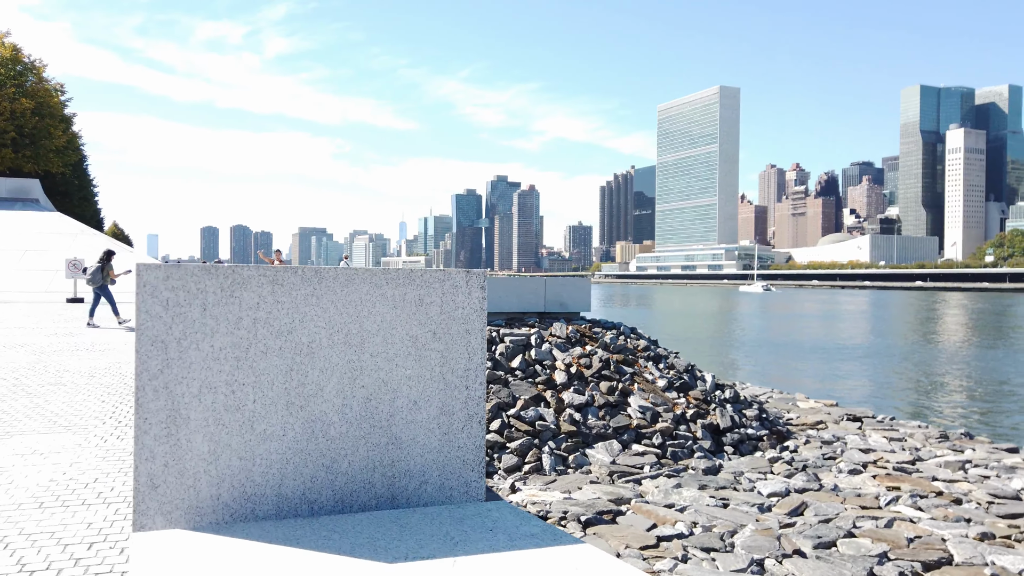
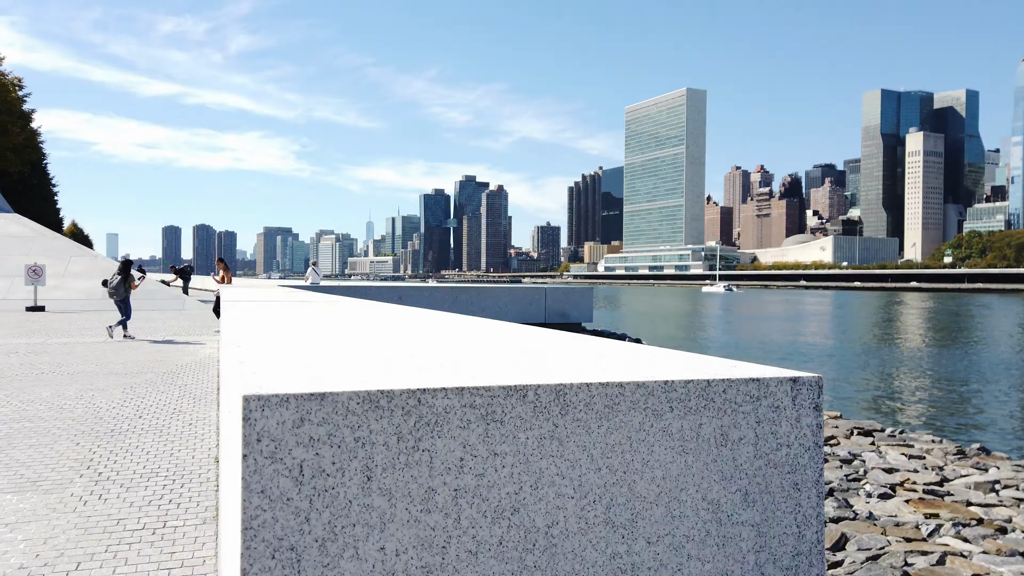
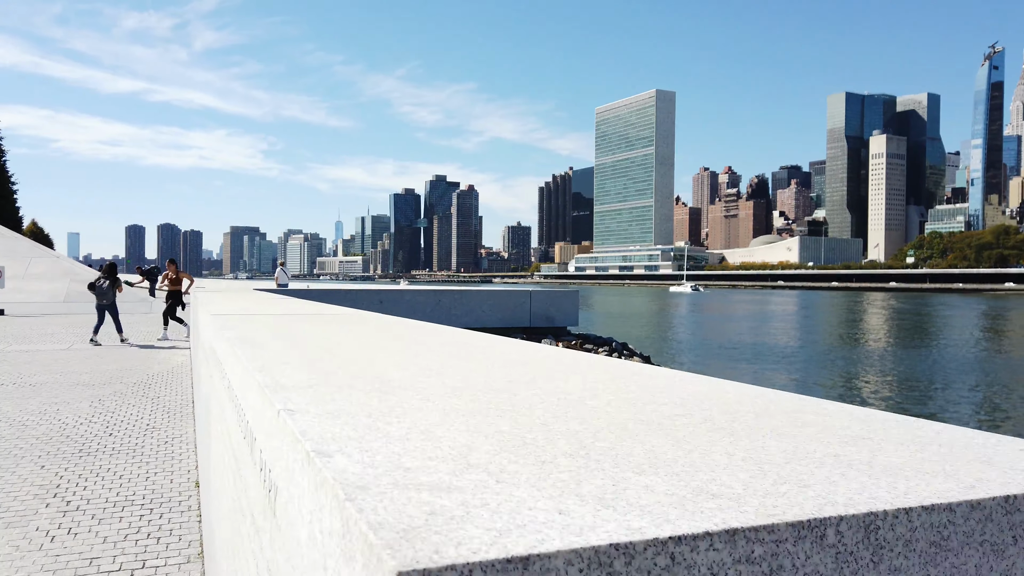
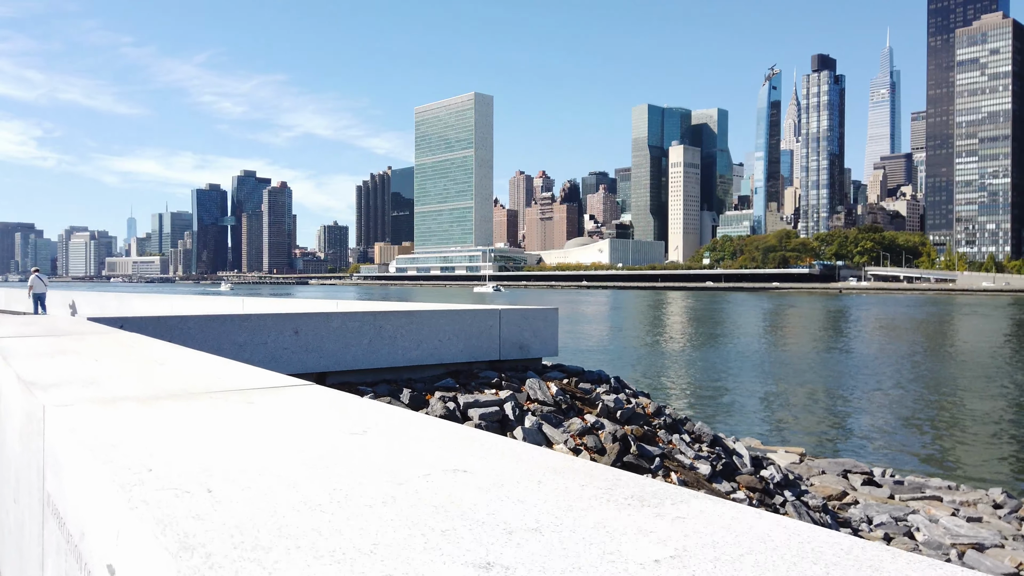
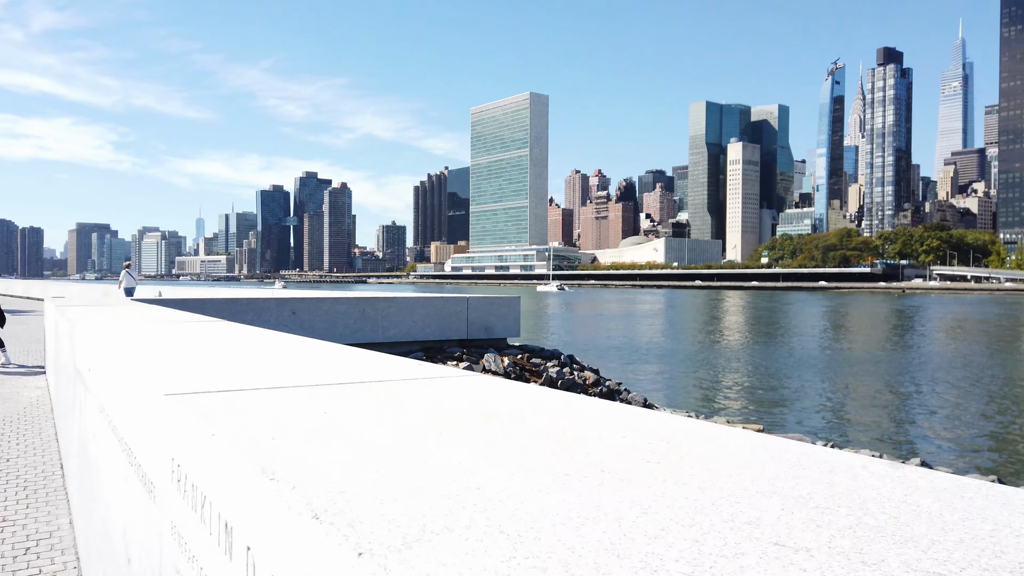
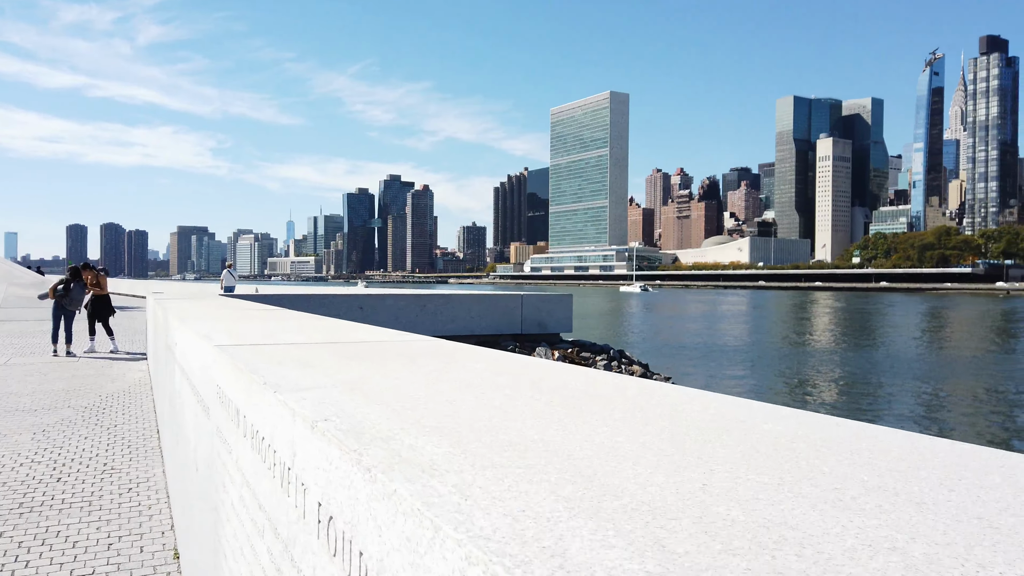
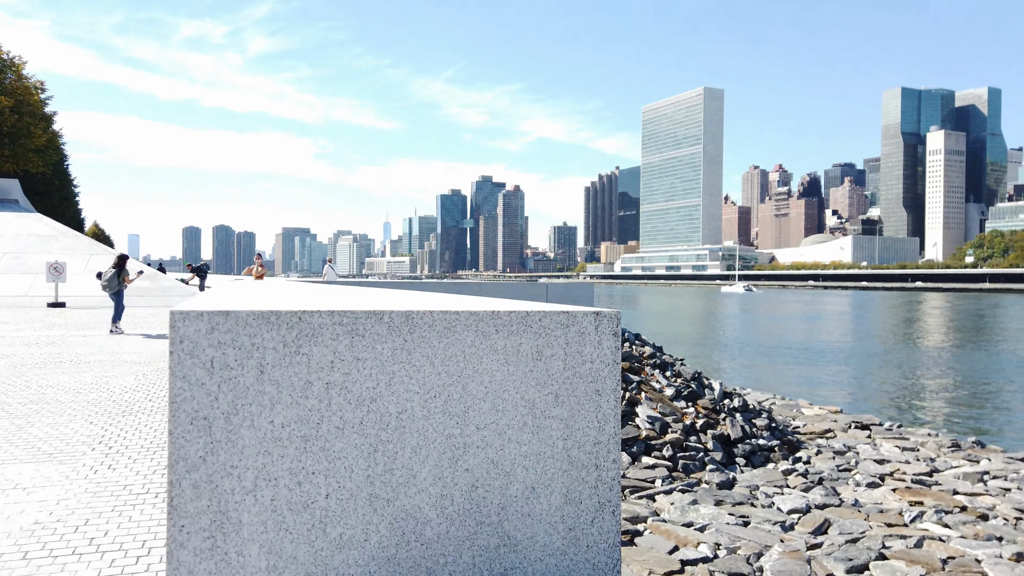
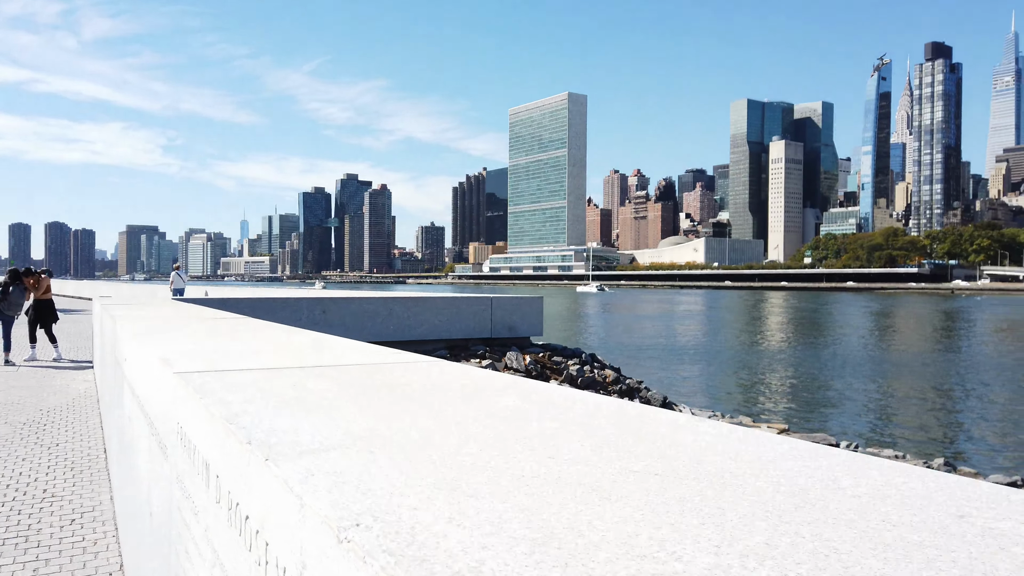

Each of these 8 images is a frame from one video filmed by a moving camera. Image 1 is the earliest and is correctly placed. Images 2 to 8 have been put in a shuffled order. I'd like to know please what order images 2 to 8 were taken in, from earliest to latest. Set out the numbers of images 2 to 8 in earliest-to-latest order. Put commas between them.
7, 2, 3, 6, 8, 5, 4
